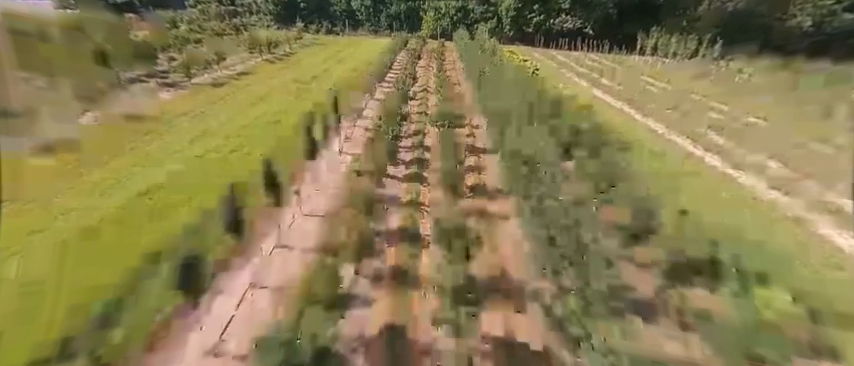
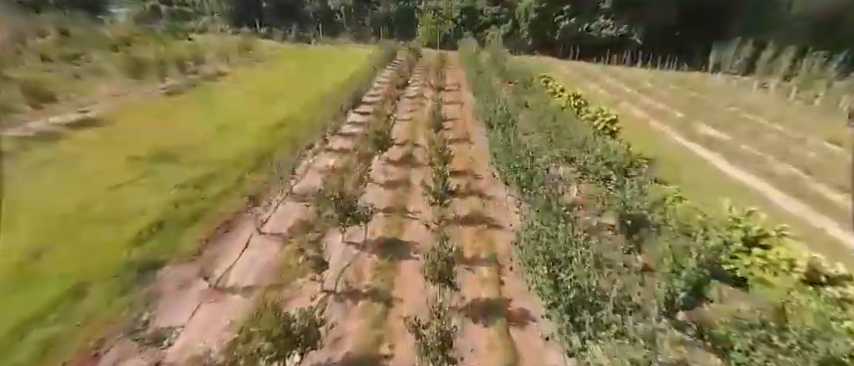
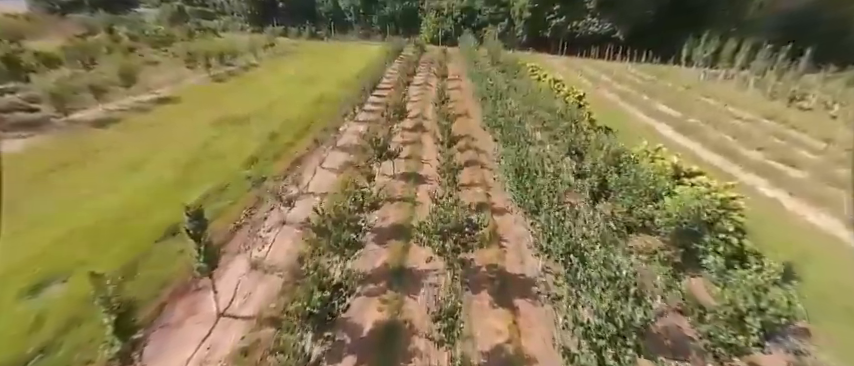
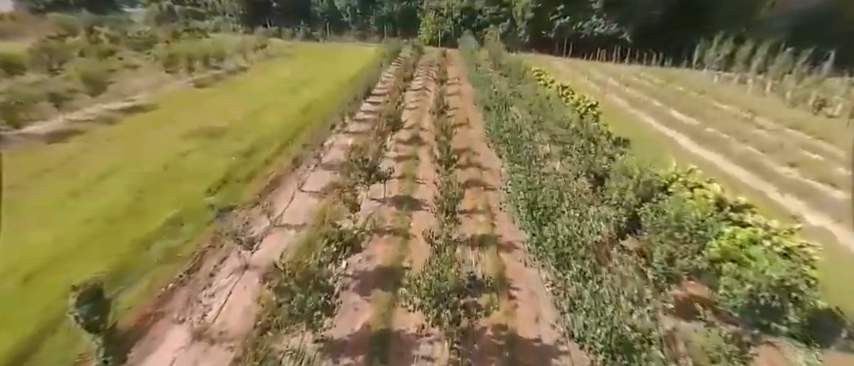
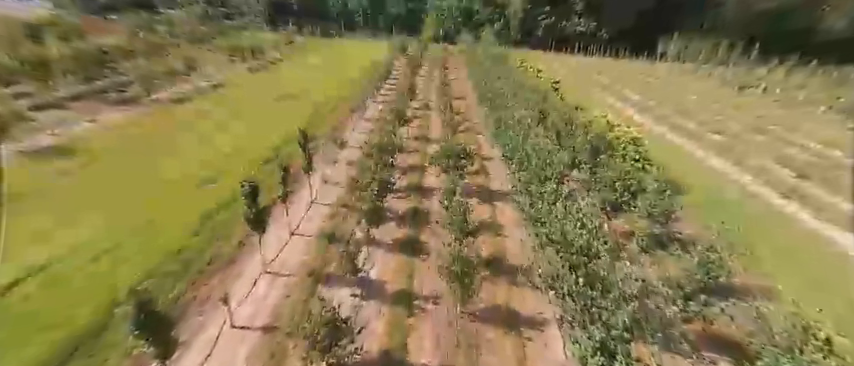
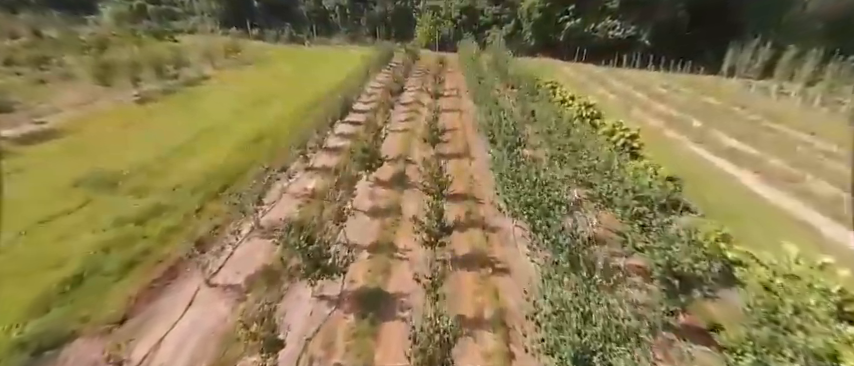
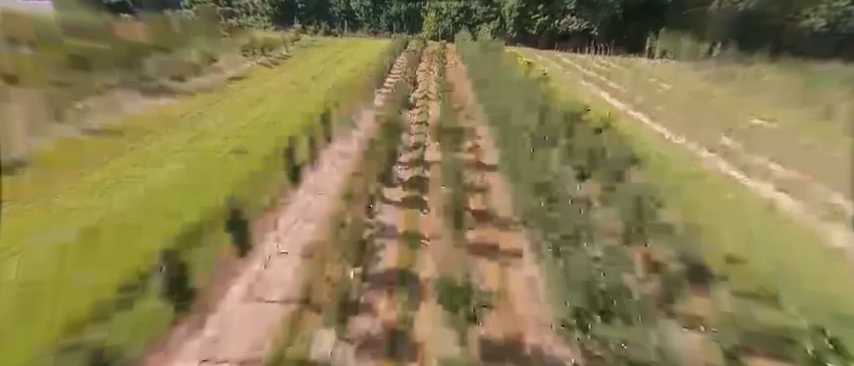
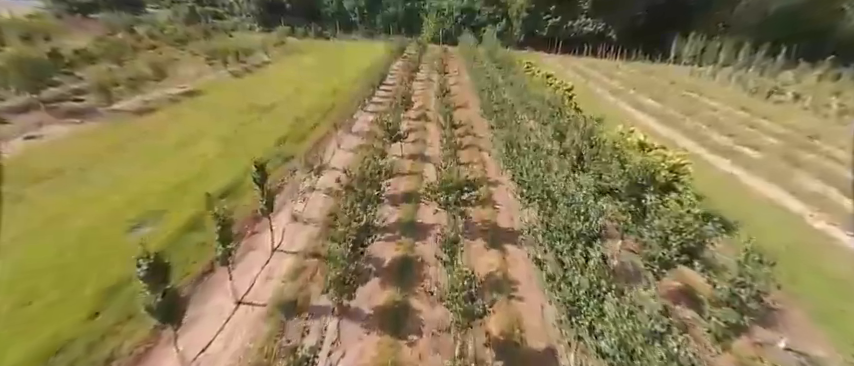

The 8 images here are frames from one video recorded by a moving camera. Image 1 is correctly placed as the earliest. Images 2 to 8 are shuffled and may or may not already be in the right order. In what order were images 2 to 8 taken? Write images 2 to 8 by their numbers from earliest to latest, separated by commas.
7, 5, 8, 3, 4, 2, 6
